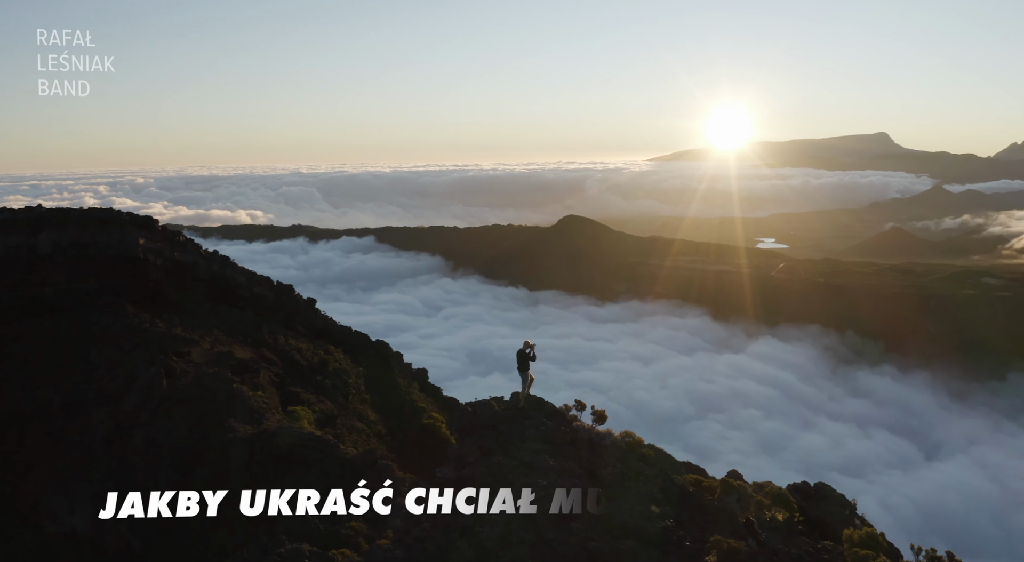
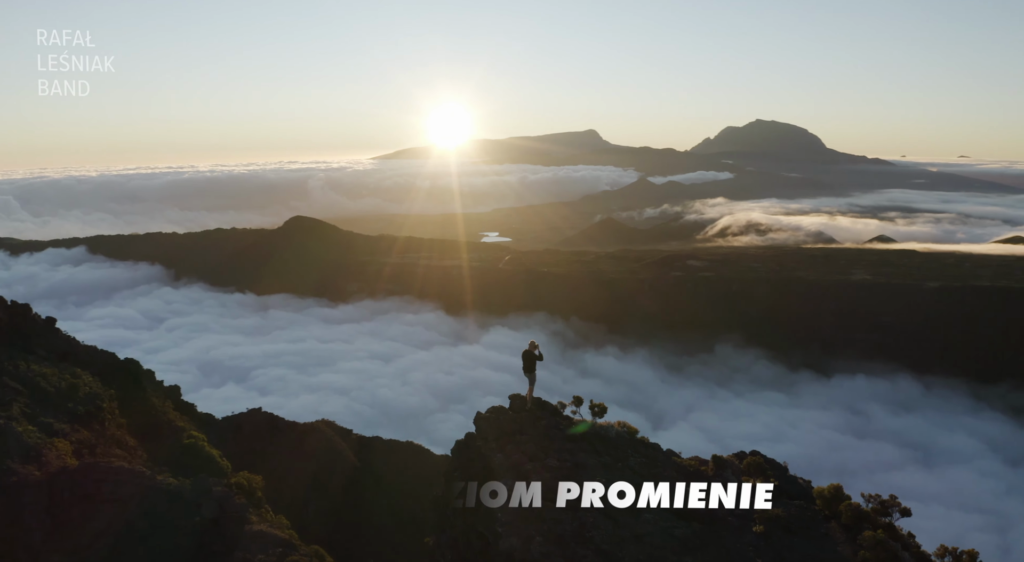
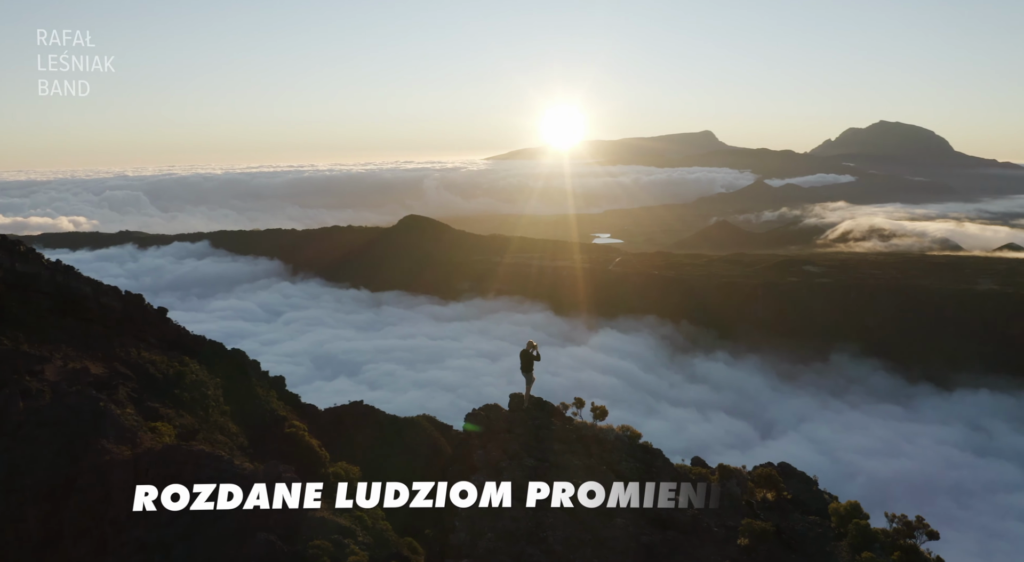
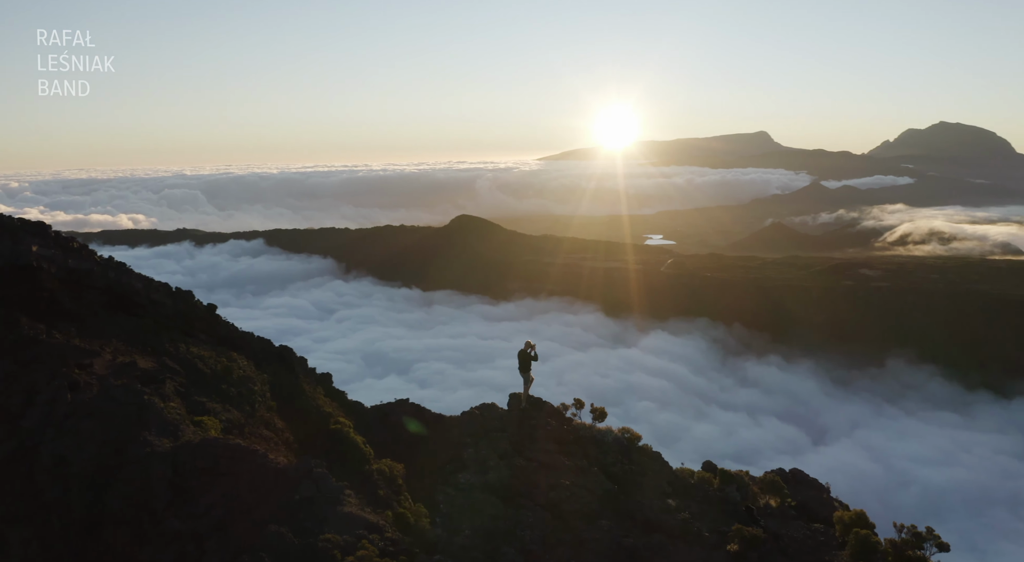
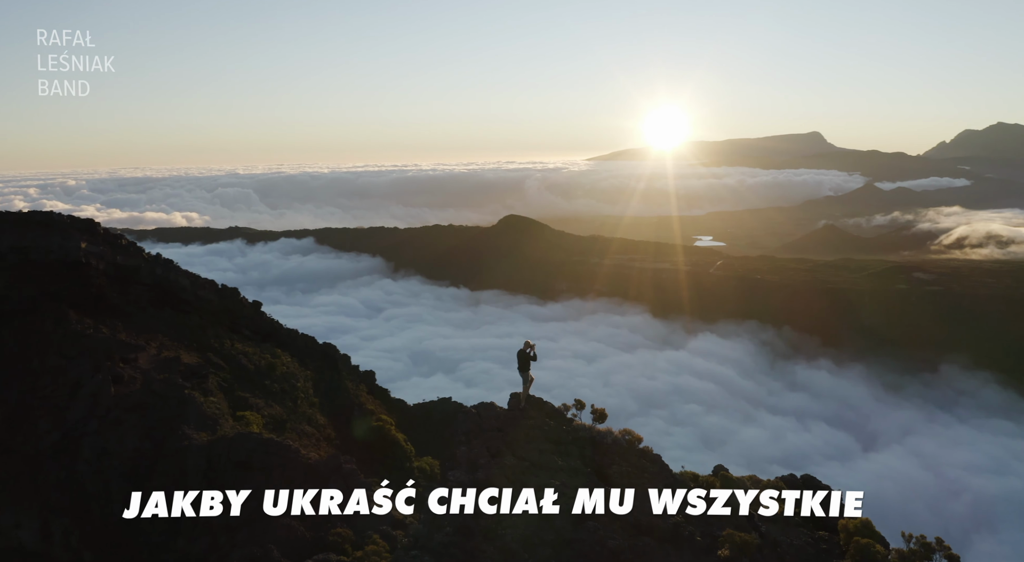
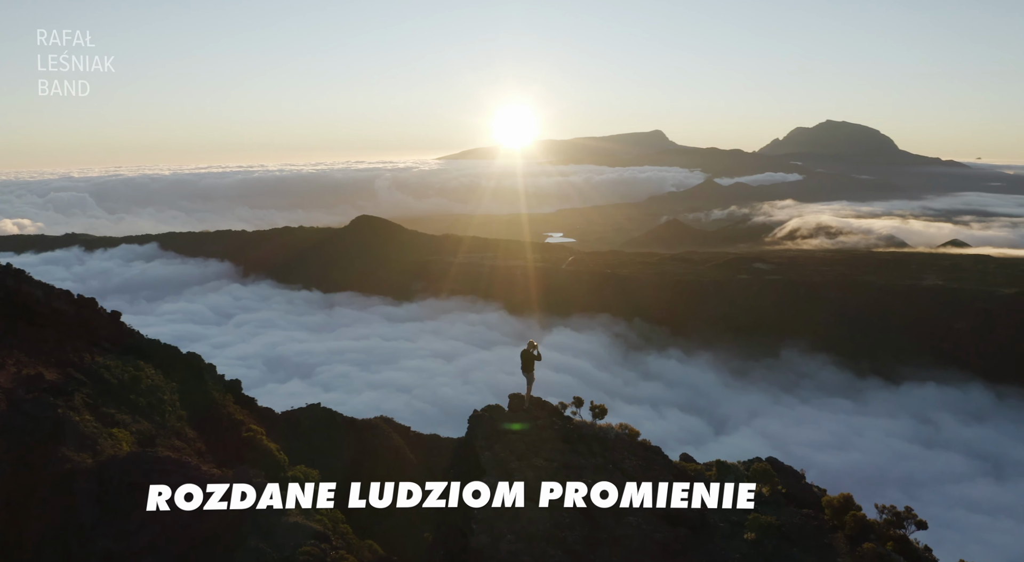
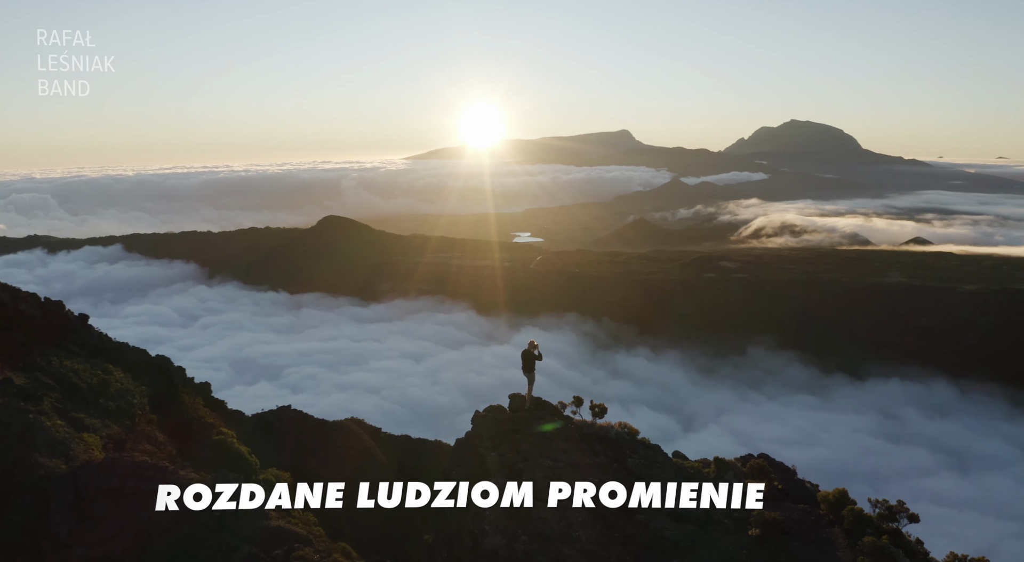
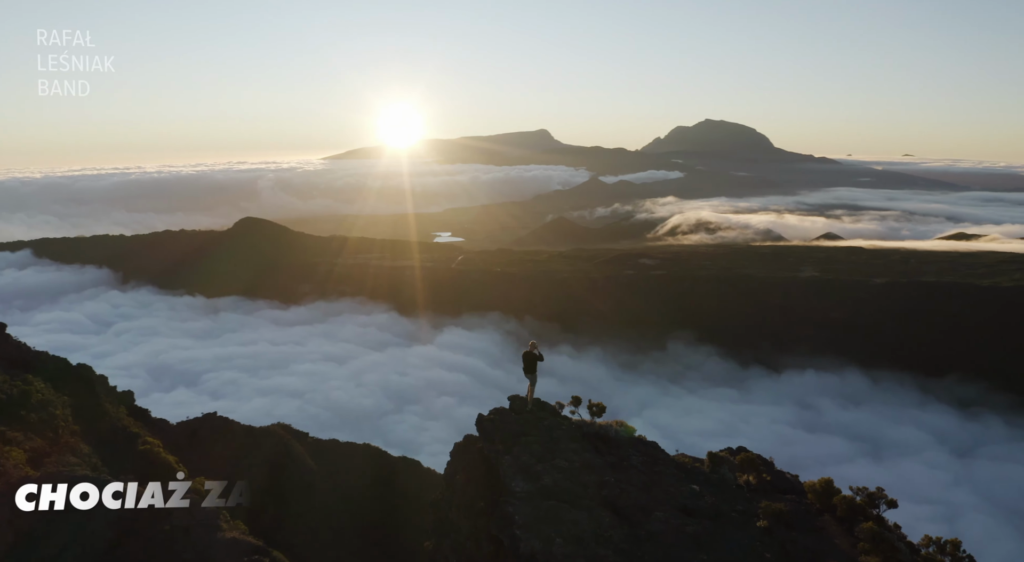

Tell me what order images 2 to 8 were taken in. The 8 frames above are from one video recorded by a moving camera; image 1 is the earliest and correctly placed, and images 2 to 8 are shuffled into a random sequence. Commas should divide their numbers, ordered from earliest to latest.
5, 4, 3, 6, 7, 2, 8
